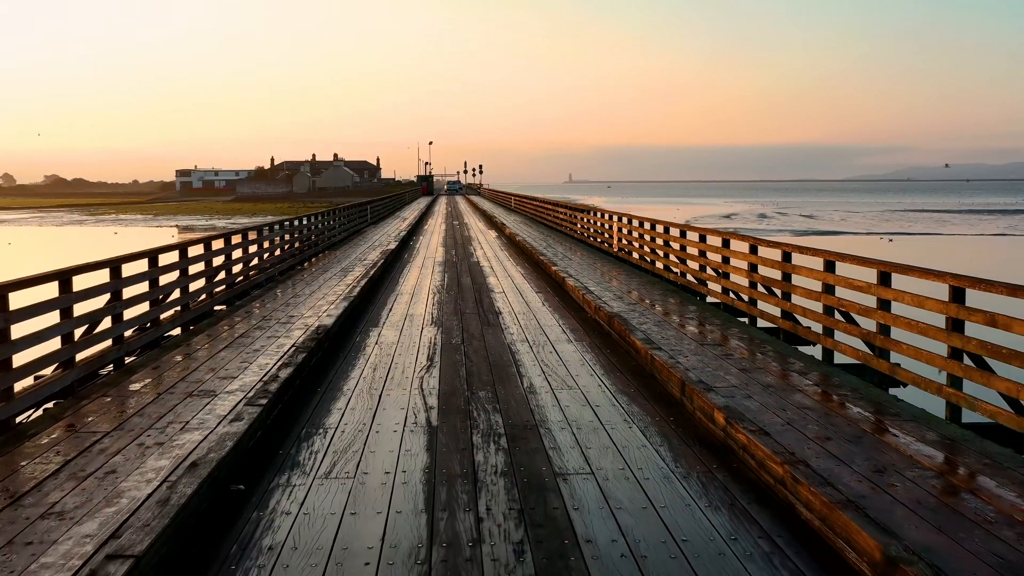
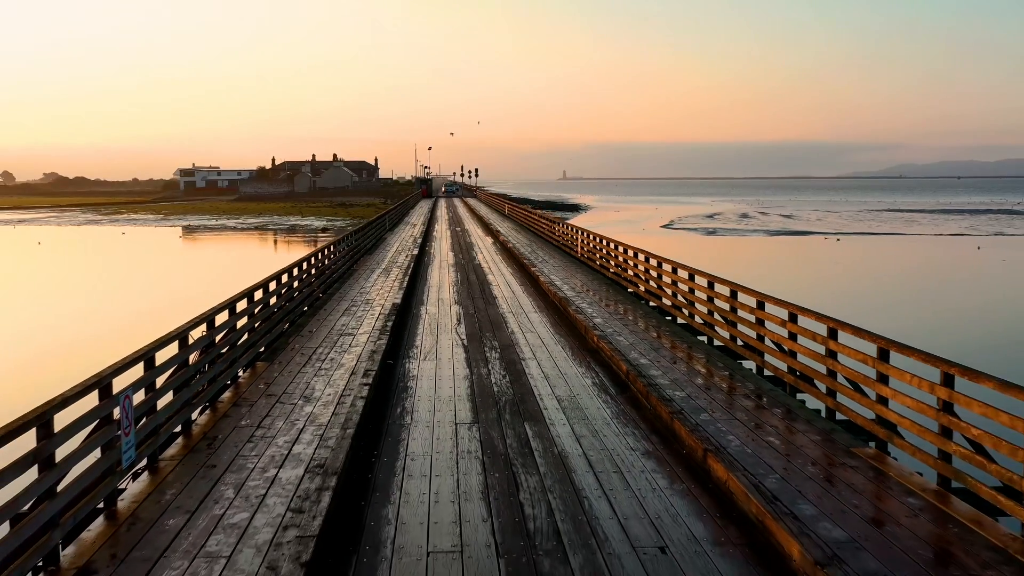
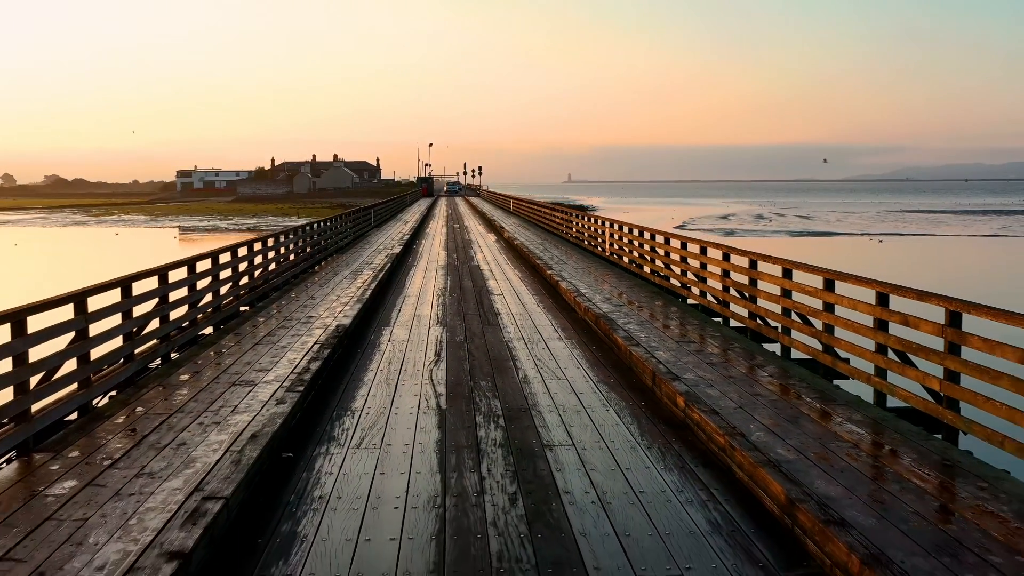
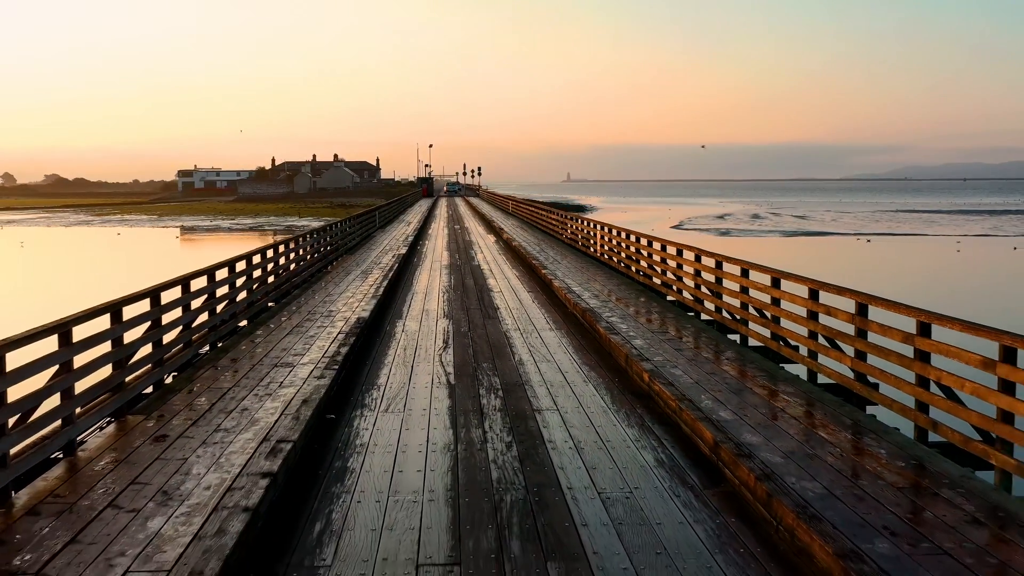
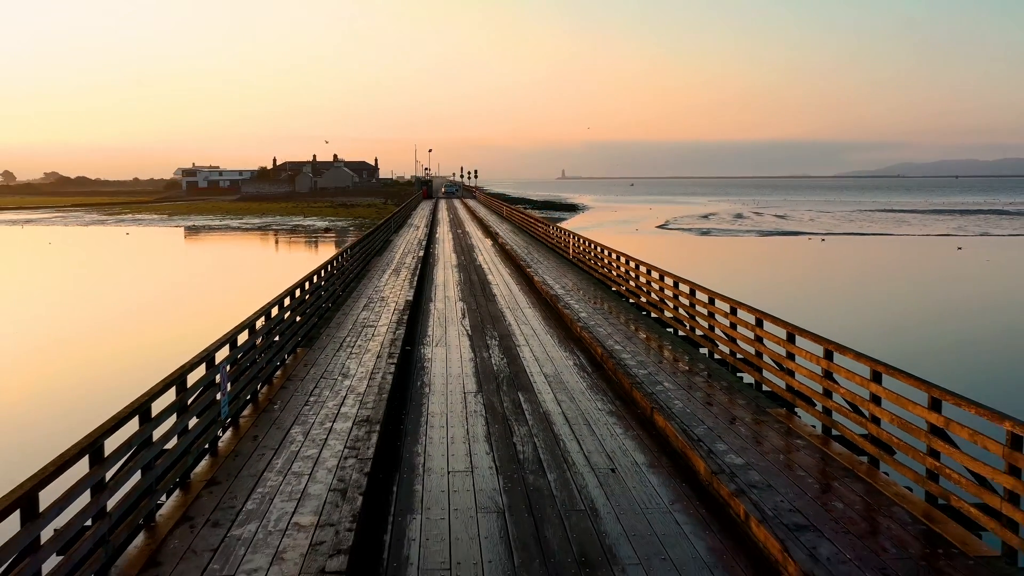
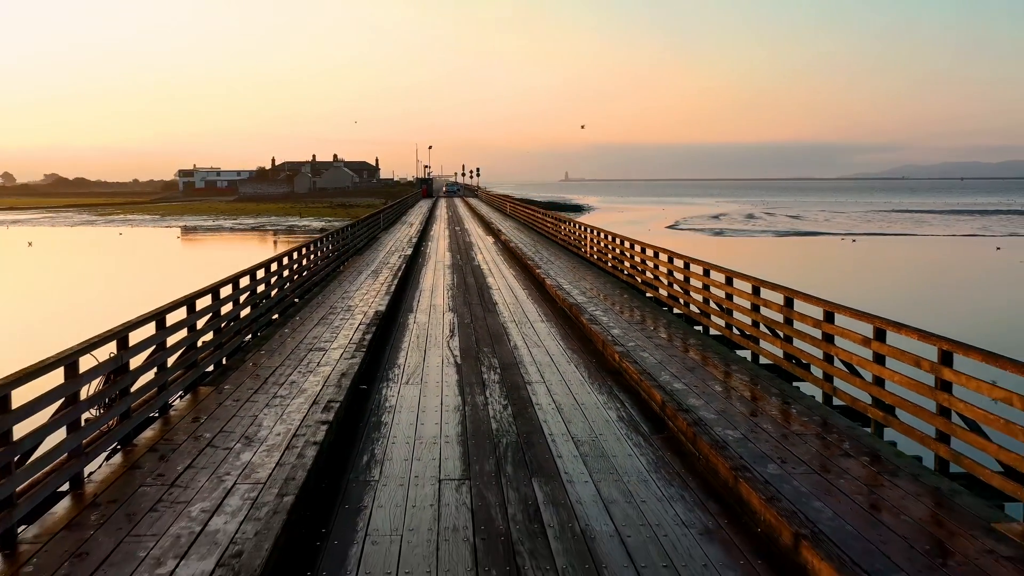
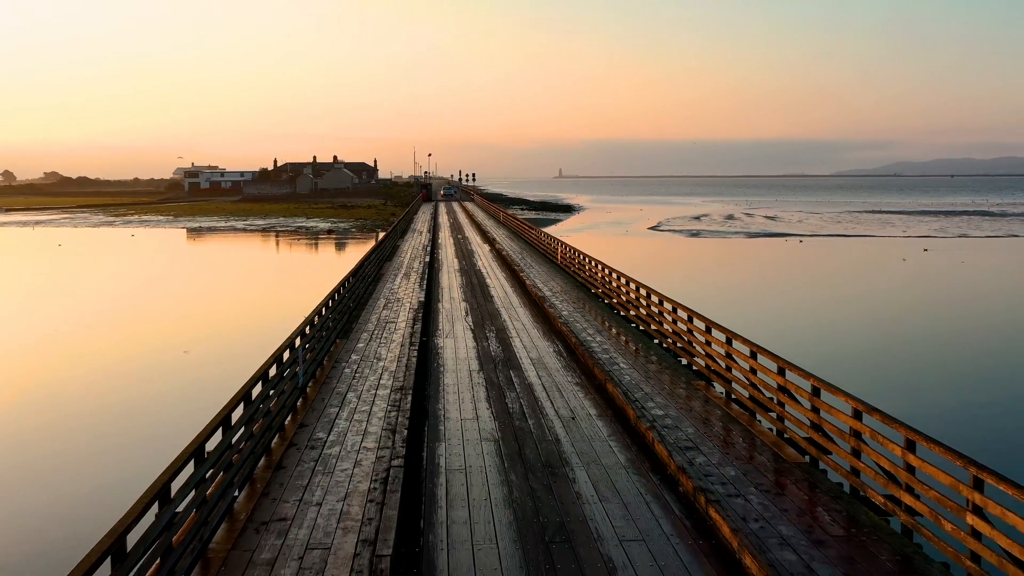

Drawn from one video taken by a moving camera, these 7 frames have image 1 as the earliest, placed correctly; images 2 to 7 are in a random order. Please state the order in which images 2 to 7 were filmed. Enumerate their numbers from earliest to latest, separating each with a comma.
3, 4, 6, 2, 5, 7
